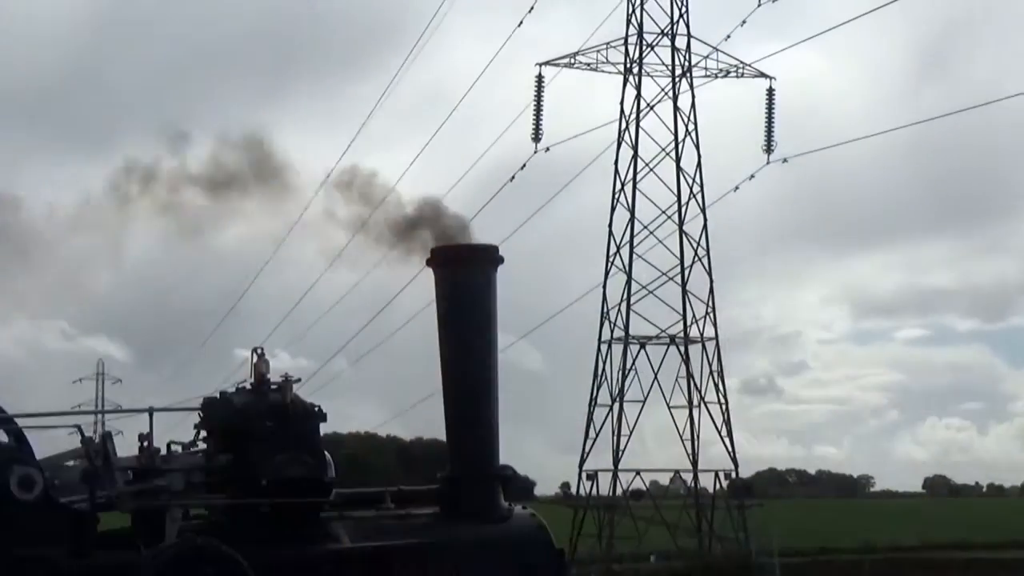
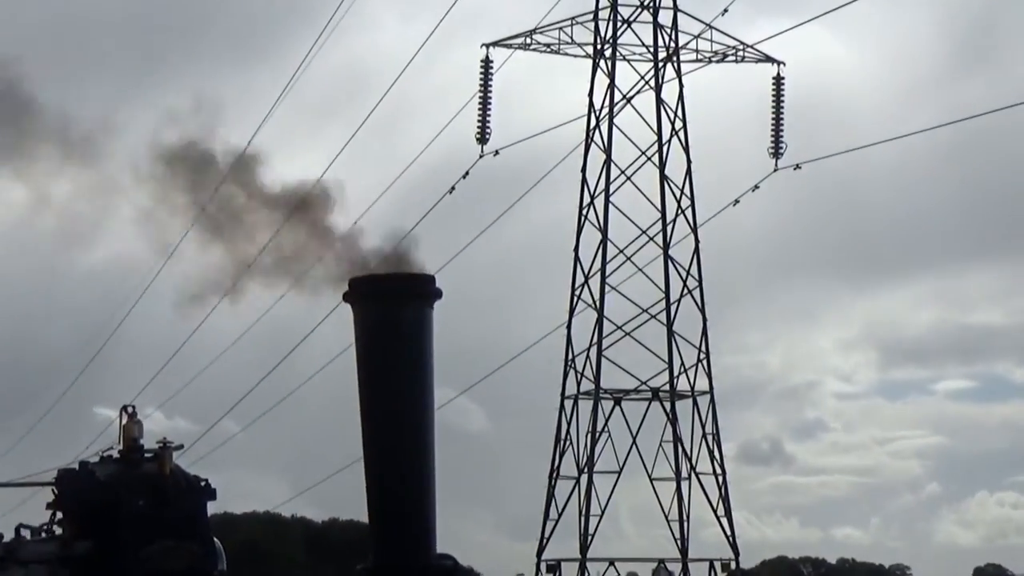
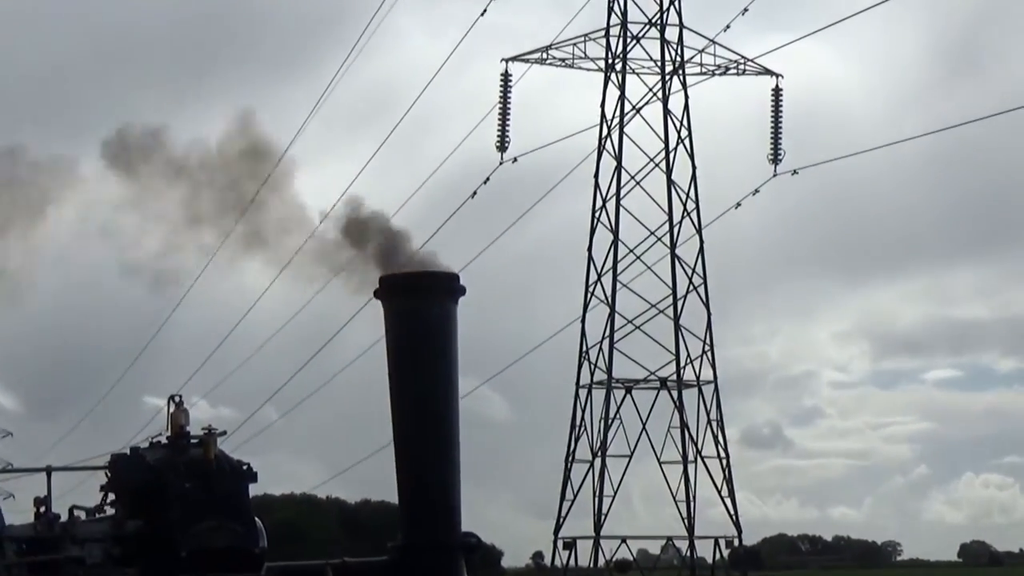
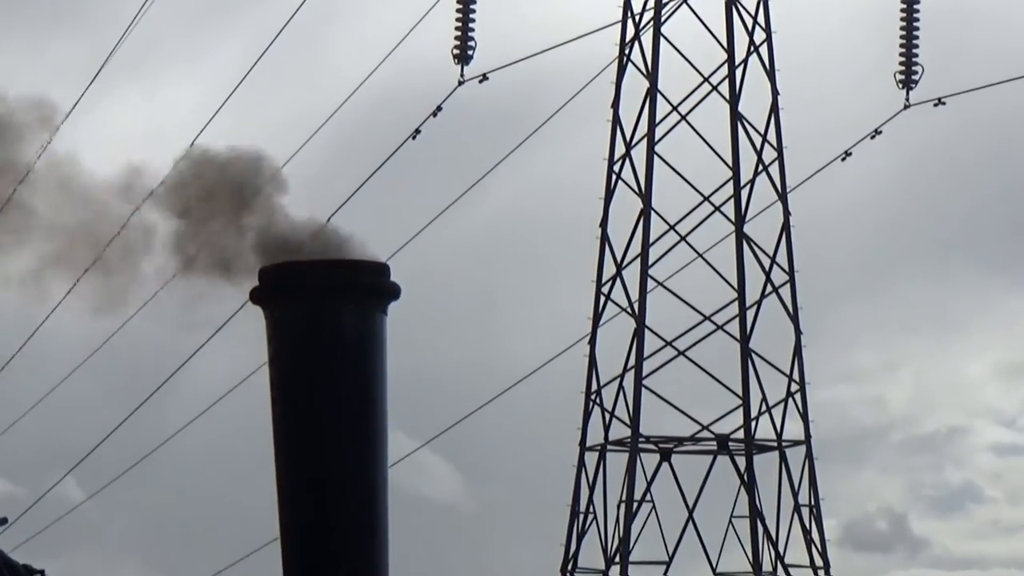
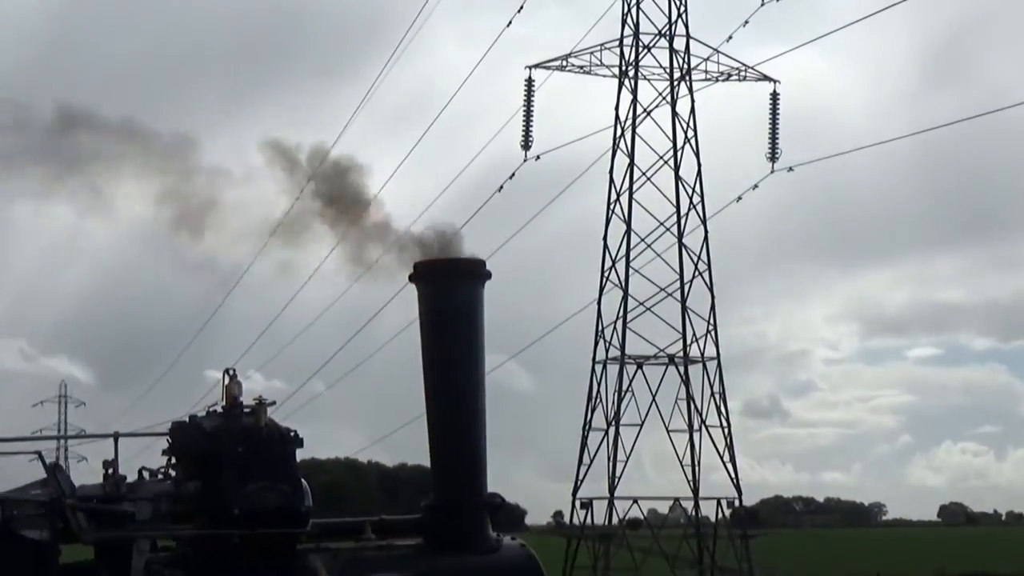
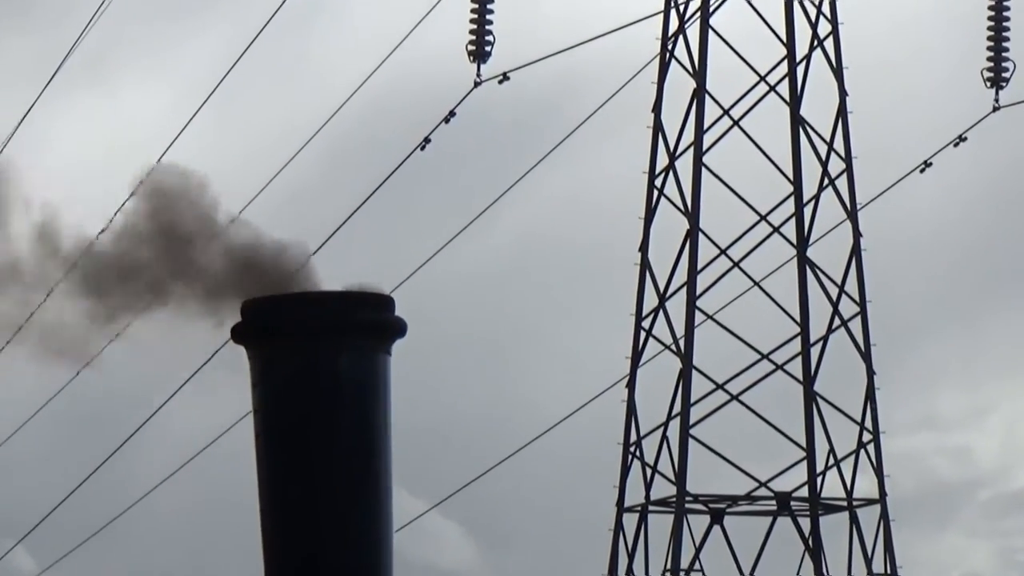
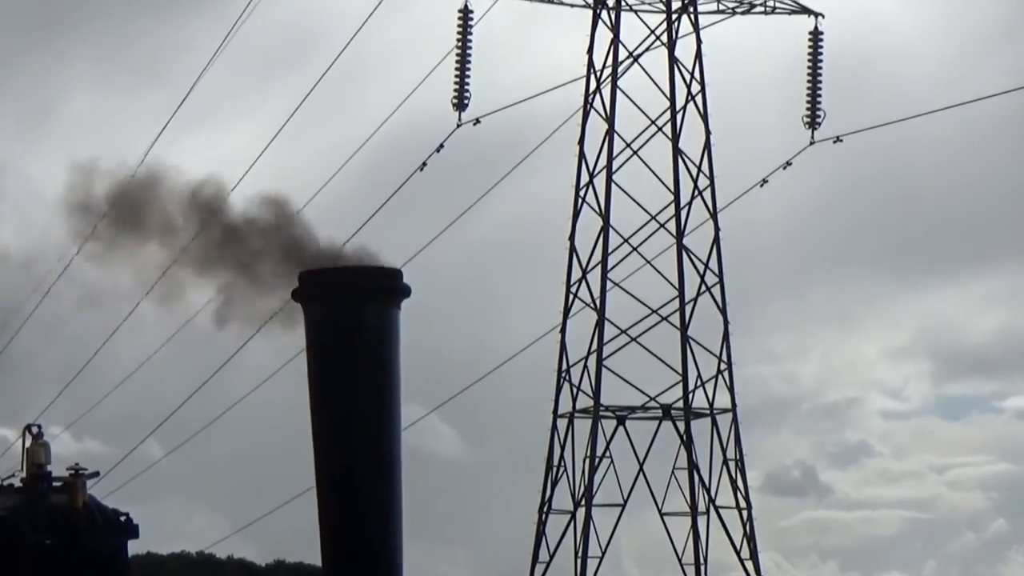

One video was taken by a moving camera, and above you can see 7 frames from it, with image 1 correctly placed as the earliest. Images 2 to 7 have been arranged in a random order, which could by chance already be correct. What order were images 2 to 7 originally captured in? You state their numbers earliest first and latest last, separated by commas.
5, 3, 2, 7, 4, 6
